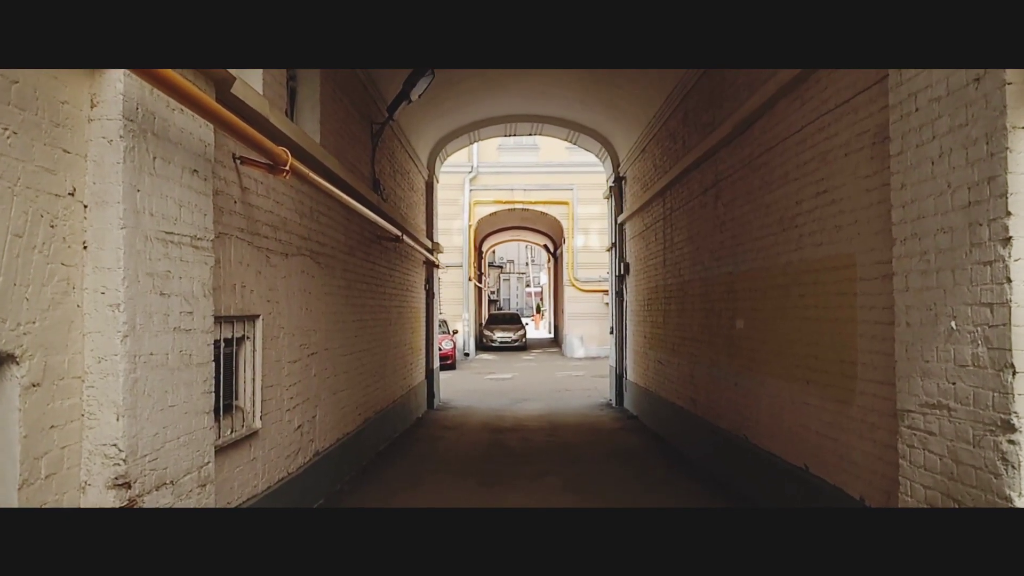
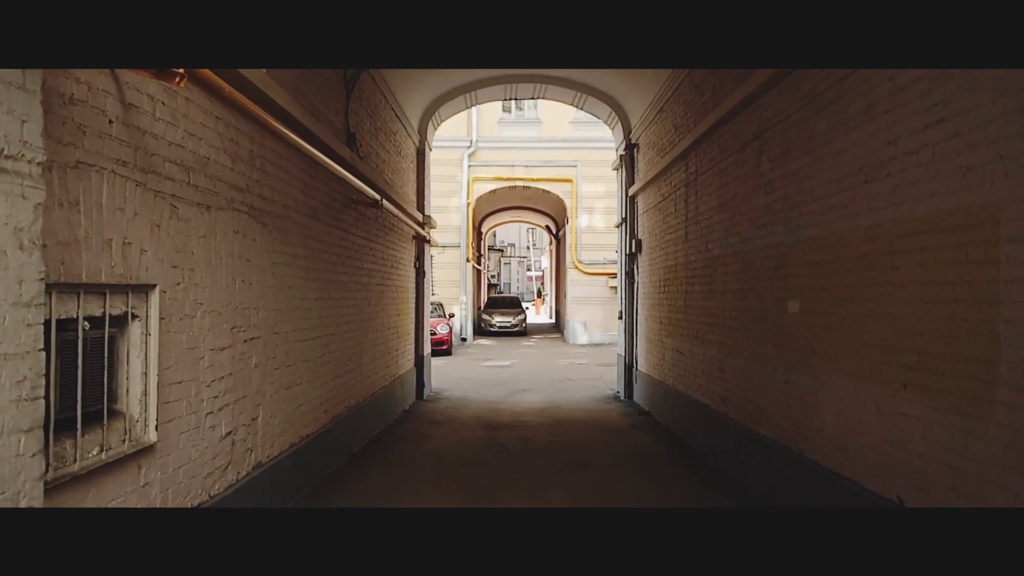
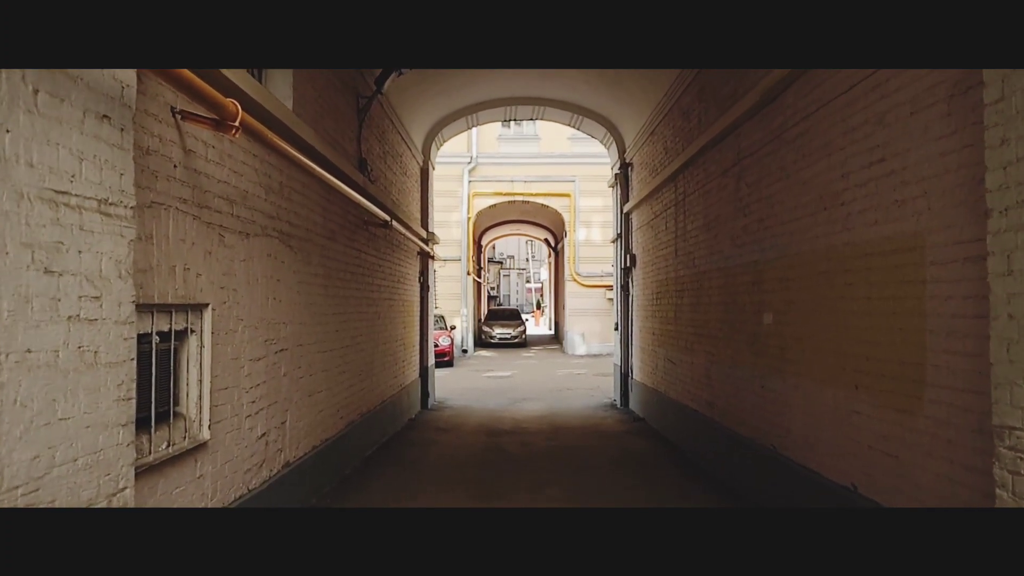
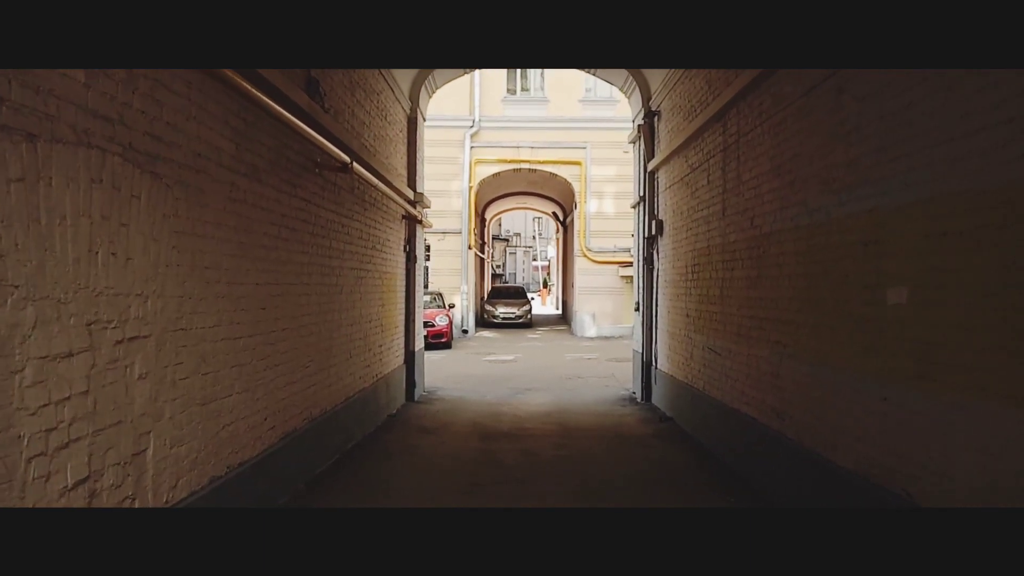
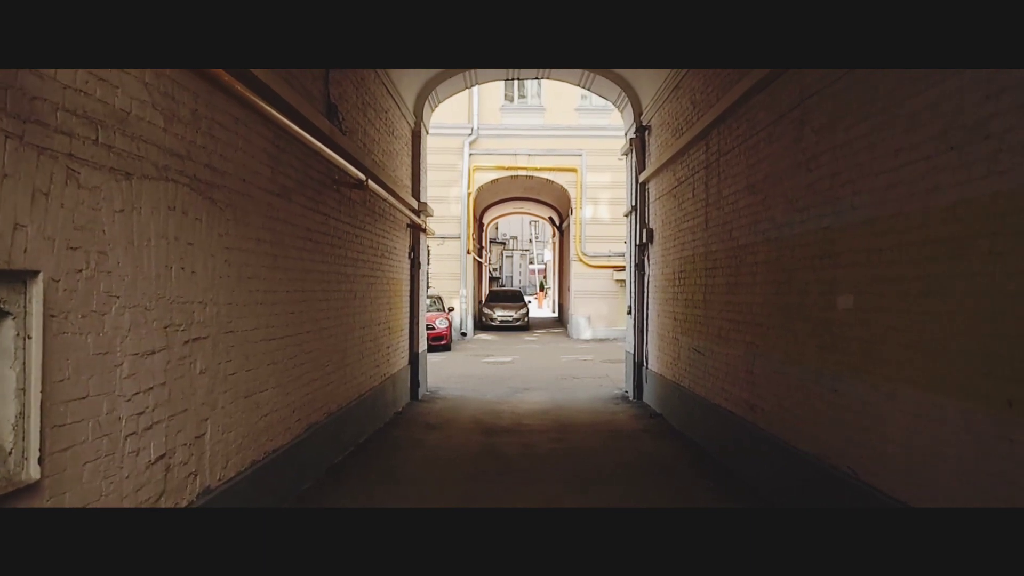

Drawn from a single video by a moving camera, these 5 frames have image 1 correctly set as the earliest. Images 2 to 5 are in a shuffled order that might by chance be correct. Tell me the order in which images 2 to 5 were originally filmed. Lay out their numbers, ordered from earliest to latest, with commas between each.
3, 2, 5, 4
